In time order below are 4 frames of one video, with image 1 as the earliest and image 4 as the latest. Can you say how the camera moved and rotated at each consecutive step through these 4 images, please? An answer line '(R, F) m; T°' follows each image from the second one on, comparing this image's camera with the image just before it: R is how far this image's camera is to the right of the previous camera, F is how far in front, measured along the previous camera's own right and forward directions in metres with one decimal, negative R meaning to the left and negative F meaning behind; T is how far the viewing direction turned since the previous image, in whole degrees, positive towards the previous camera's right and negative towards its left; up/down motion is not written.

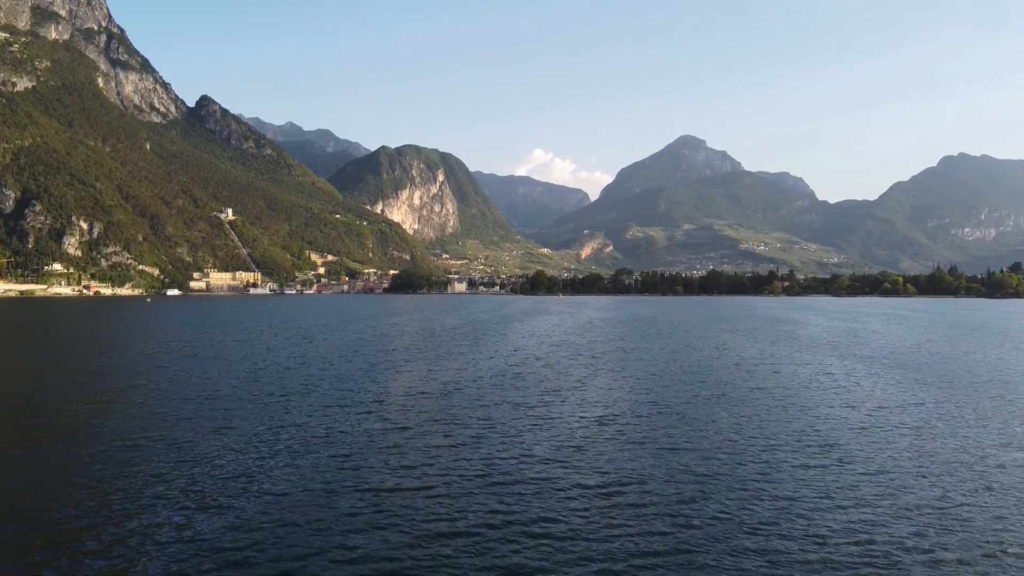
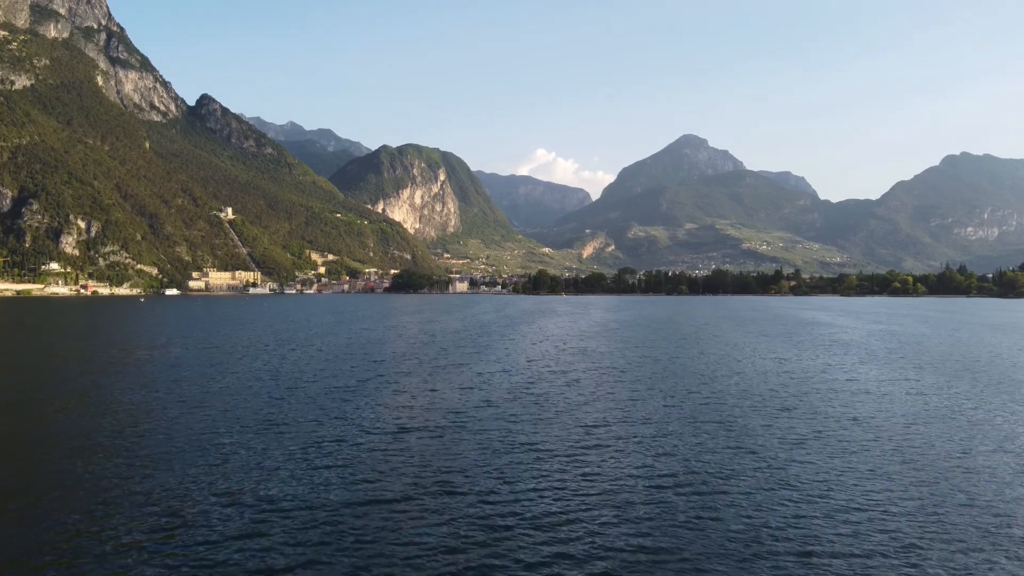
(-0.2, +2.5) m; 0°
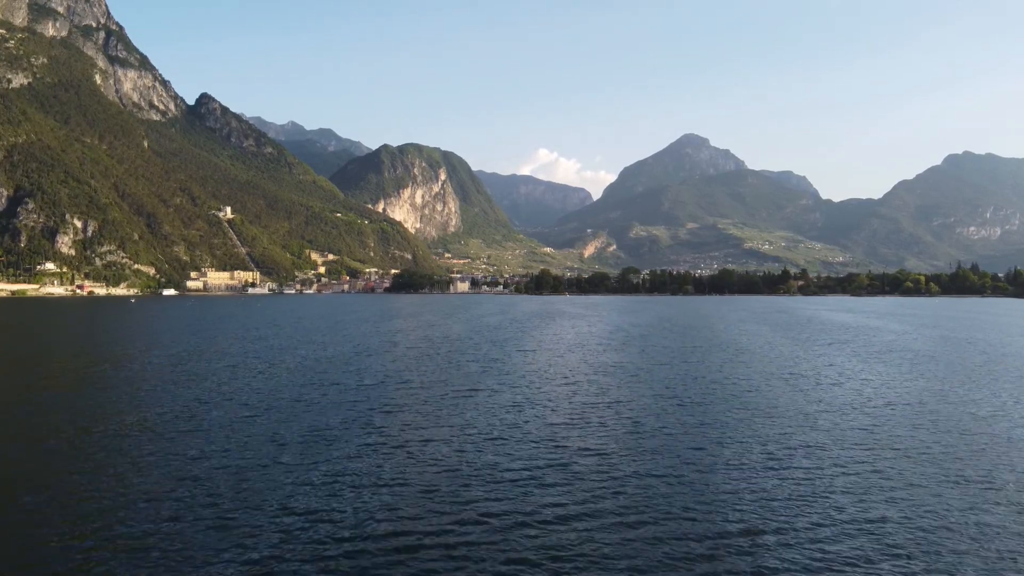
(-0.4, +3.2) m; 0°
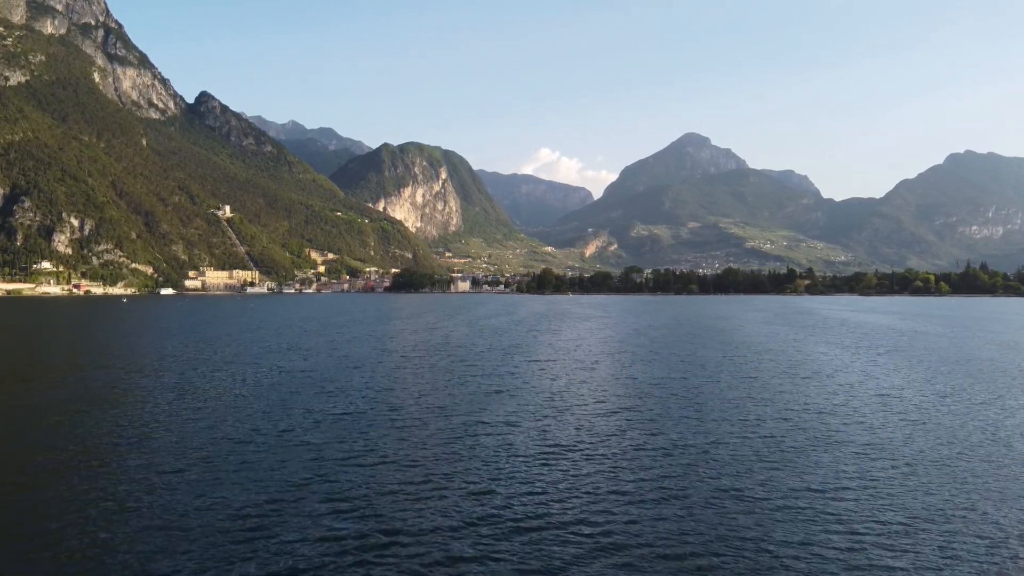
(-0.3, +2.5) m; 0°
